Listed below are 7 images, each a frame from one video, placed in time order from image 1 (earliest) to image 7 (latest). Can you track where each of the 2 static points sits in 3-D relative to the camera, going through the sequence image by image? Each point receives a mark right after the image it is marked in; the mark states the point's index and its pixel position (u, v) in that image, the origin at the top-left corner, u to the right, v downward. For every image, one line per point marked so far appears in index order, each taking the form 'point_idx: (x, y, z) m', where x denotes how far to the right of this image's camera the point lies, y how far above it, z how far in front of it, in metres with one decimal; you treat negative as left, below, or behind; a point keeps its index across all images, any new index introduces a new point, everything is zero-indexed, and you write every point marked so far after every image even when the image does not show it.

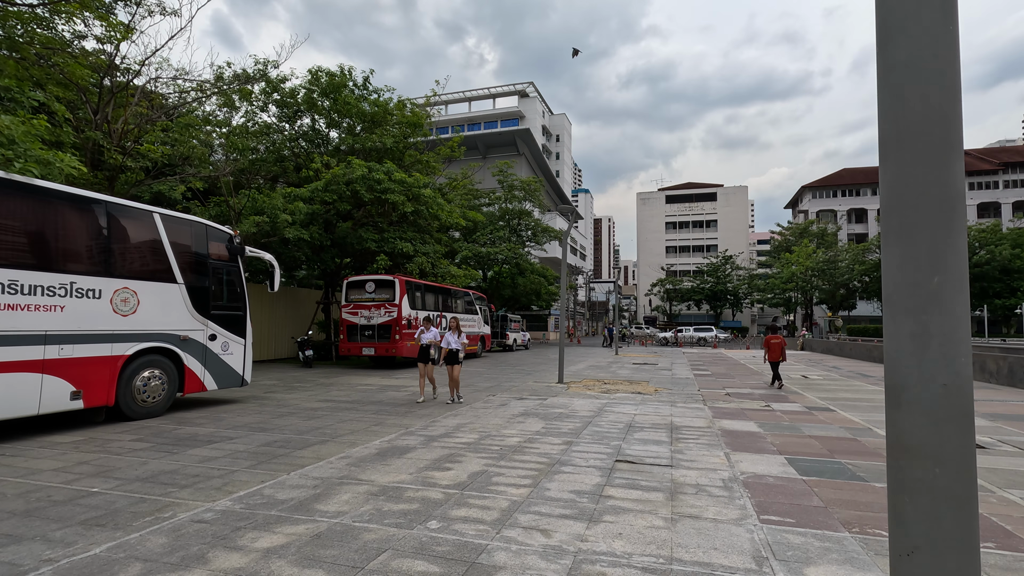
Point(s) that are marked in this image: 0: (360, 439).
0: (-2.0, -2.0, +7.1) m
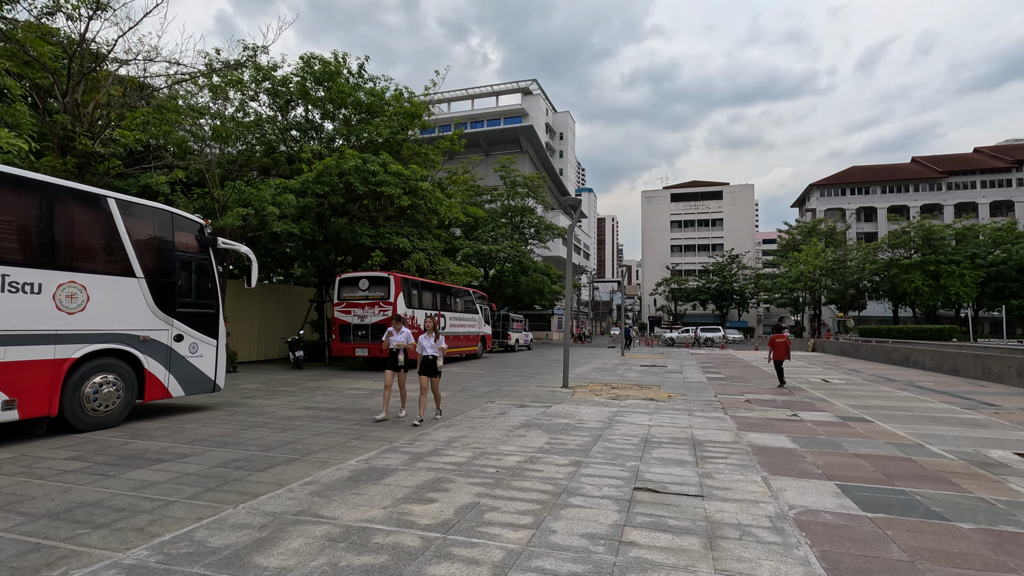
0: (-2.0, -1.9, +6.1) m
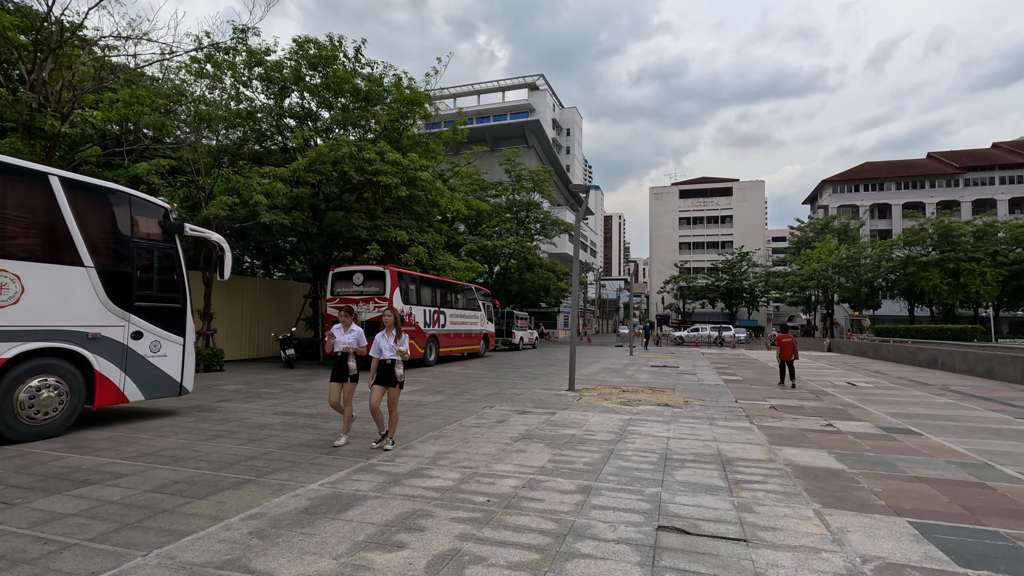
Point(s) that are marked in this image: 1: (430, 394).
0: (-2.1, -1.8, +5.1) m
1: (-1.8, -2.3, +11.5) m
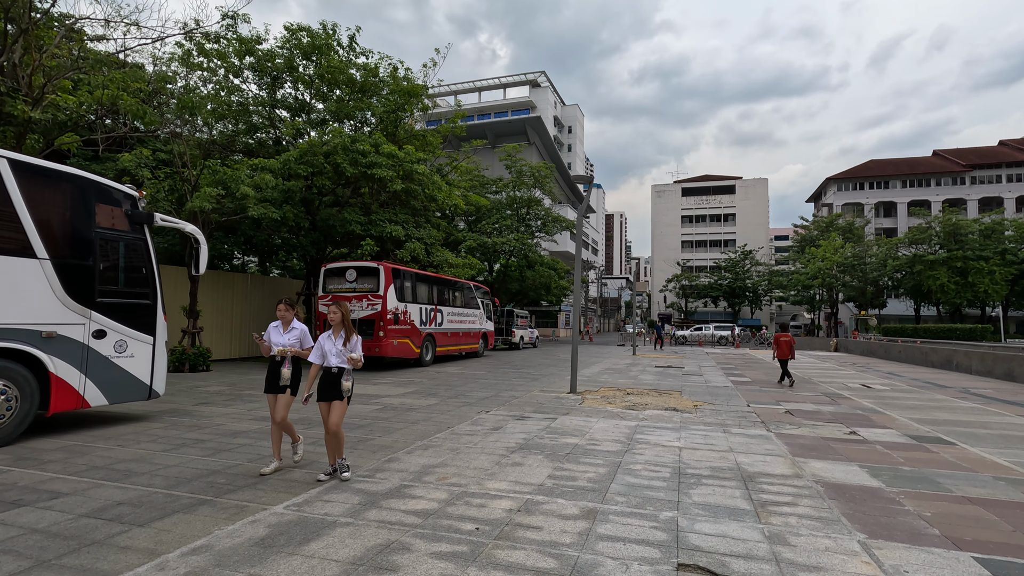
0: (-2.1, -1.8, +4.4) m
1: (-1.8, -2.2, +10.9) m
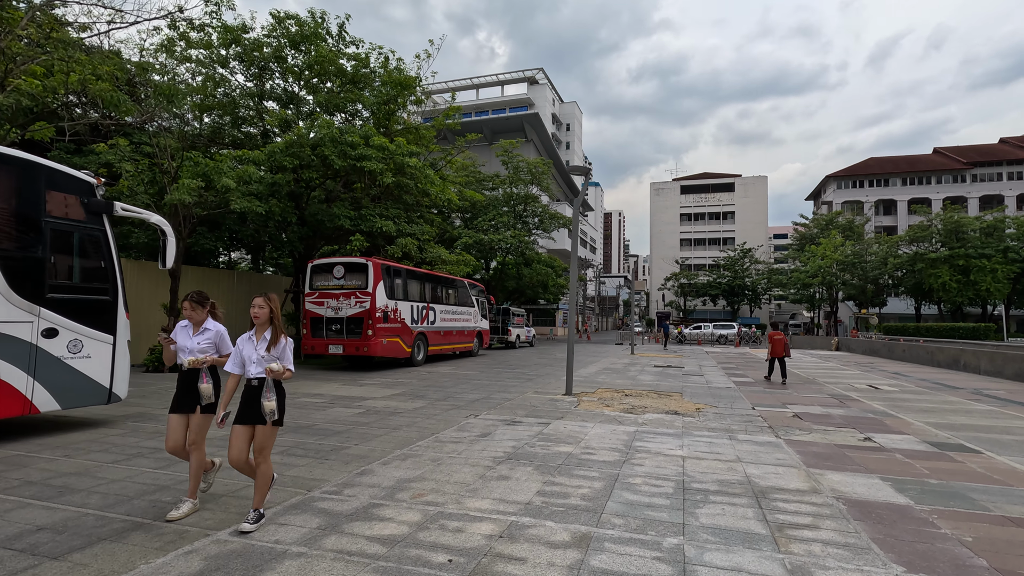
0: (-2.3, -1.7, +3.9) m
1: (-2.0, -2.1, +10.3) m
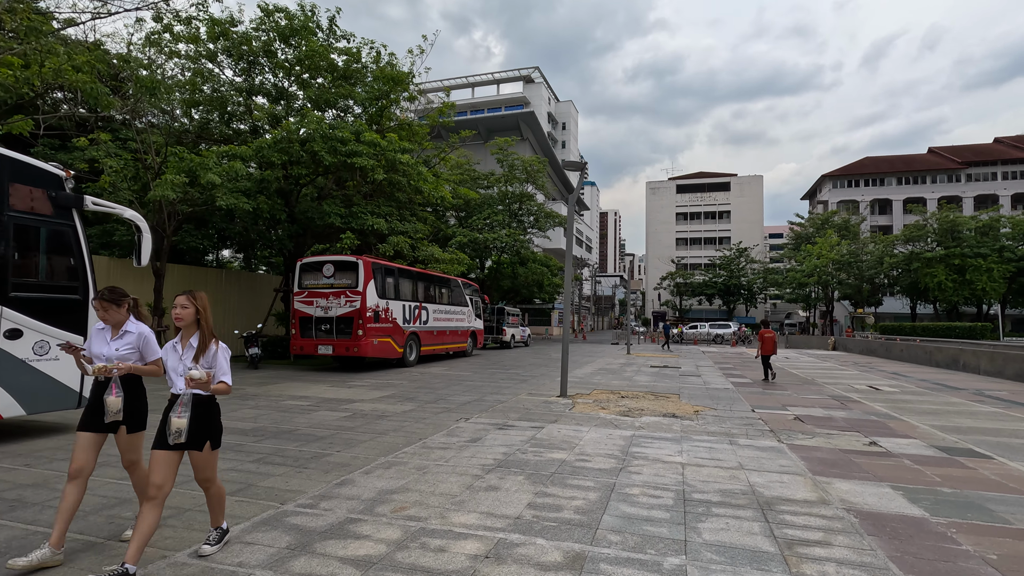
0: (-2.4, -1.7, +3.5) m
1: (-2.1, -2.1, +10.0) m
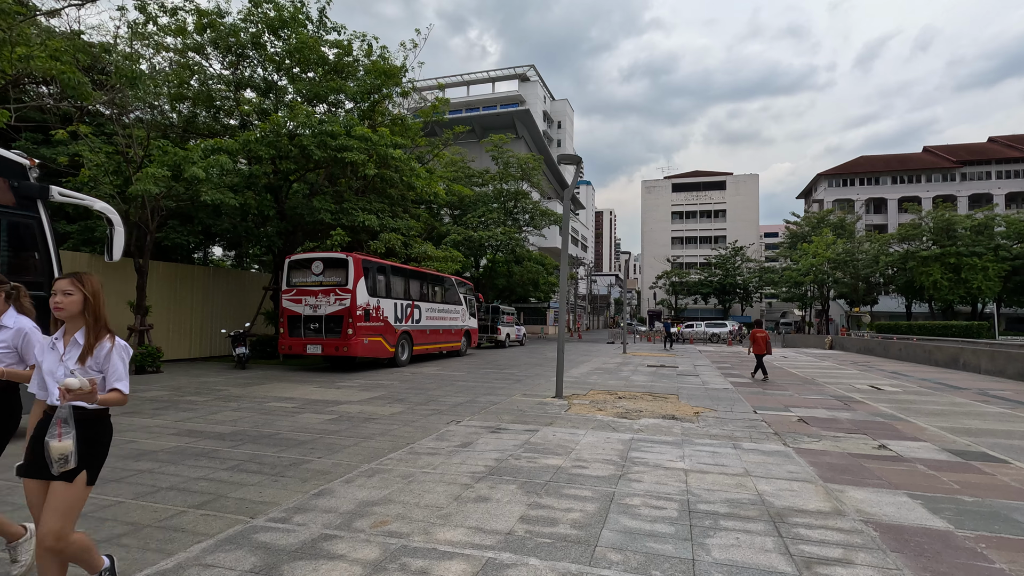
0: (-2.4, -1.7, +3.2) m
1: (-2.2, -2.1, +9.6) m
